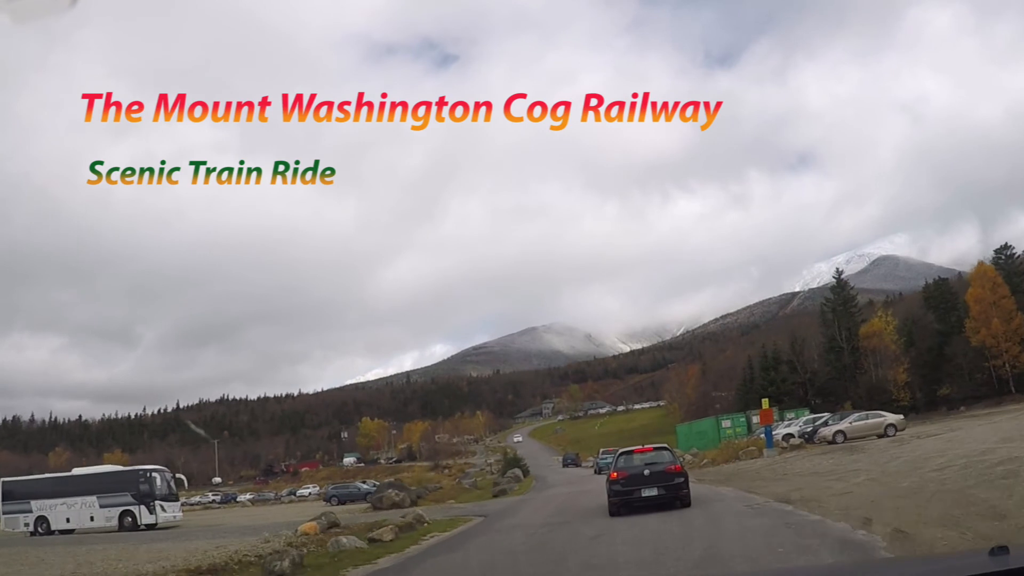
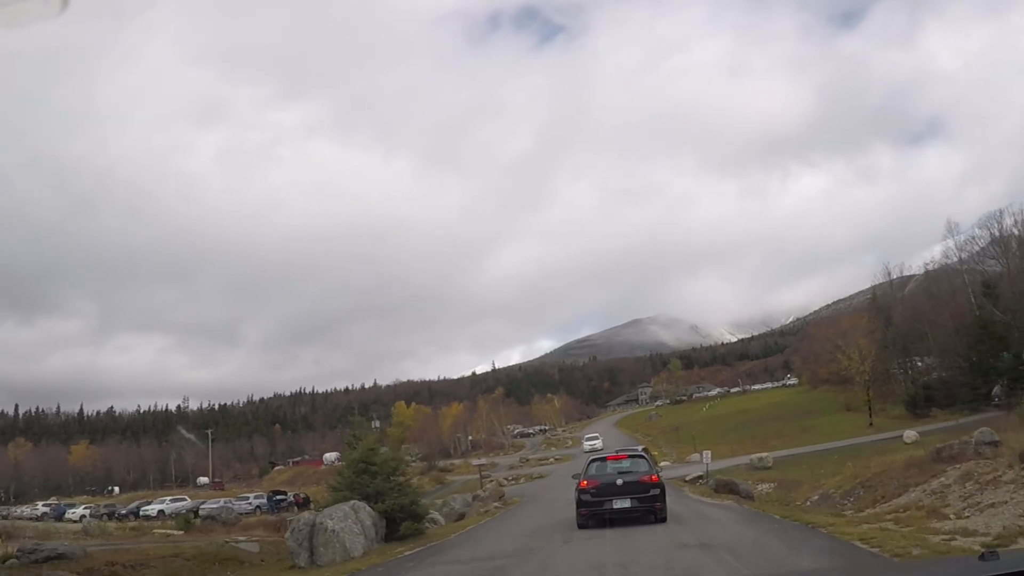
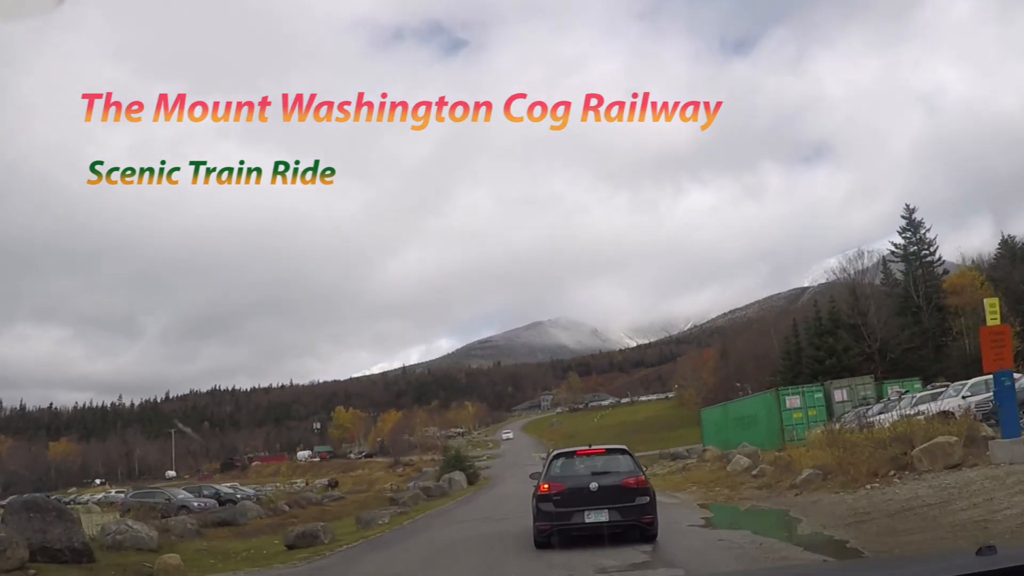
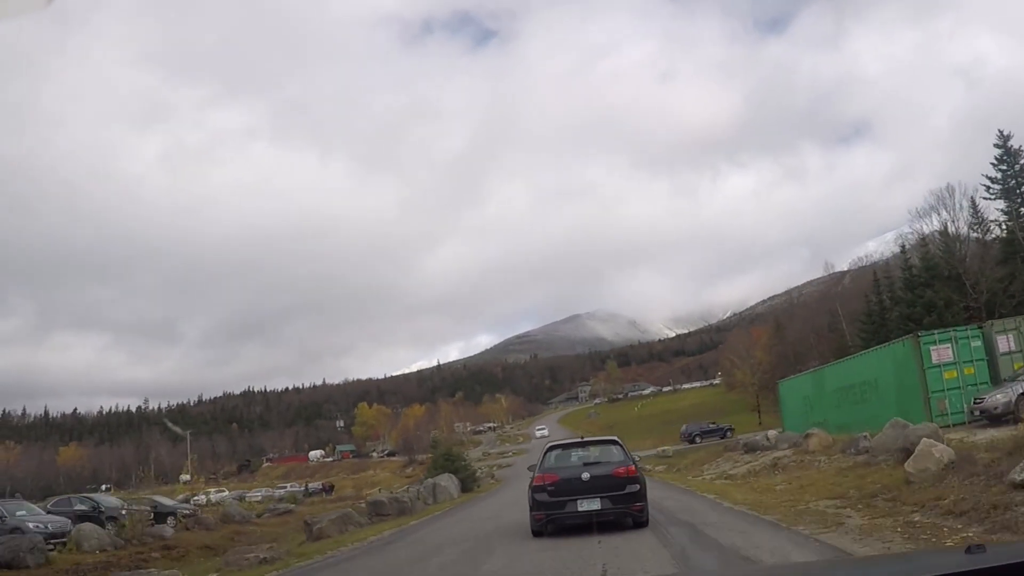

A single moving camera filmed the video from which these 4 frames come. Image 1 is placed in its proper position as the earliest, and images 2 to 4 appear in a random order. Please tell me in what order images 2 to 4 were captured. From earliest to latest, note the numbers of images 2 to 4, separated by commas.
3, 4, 2
